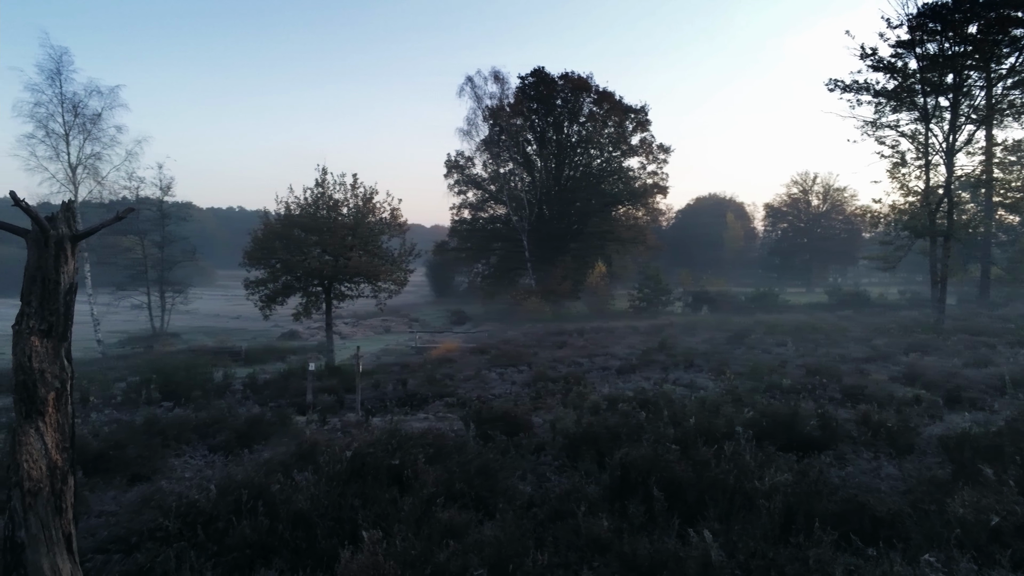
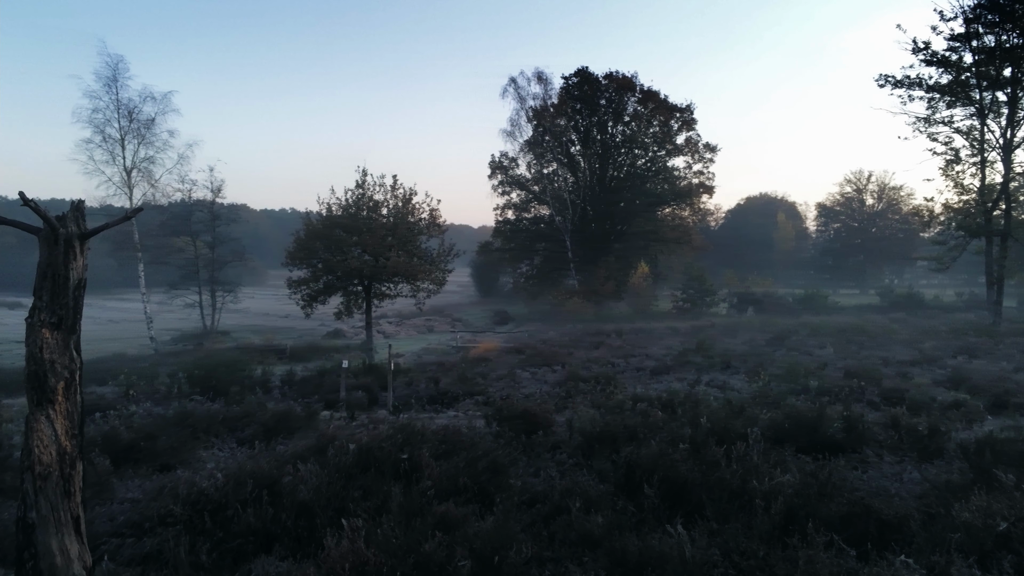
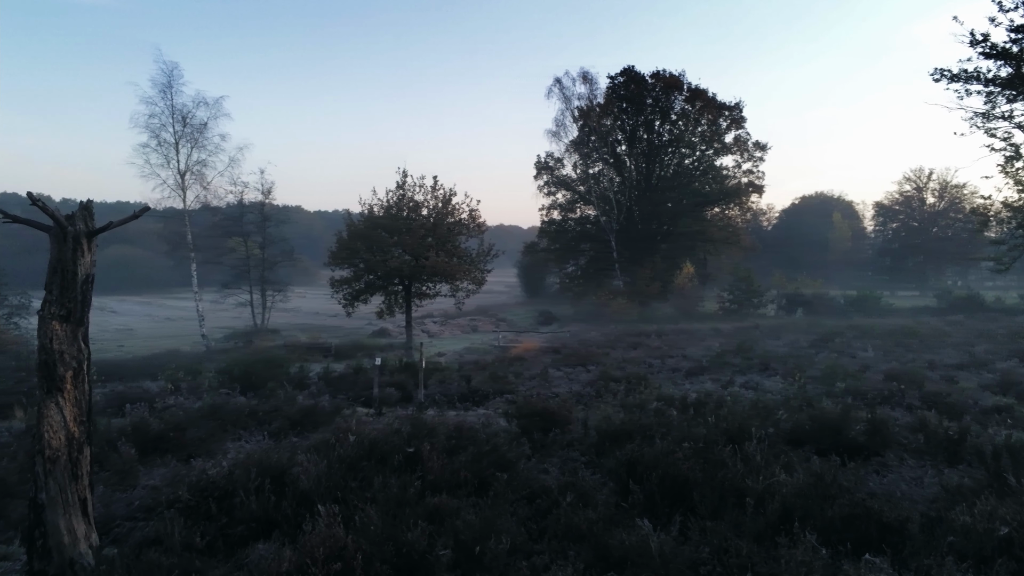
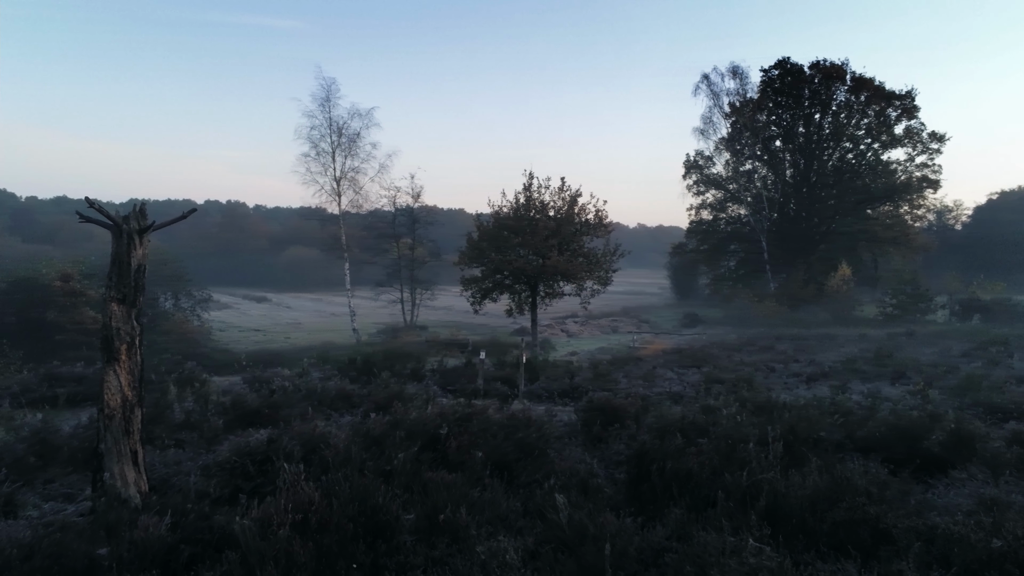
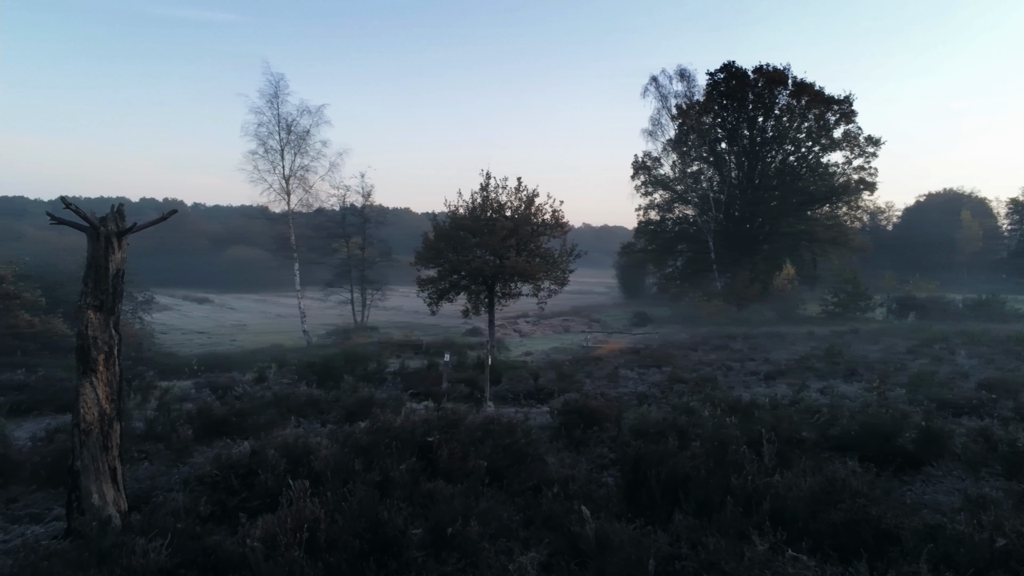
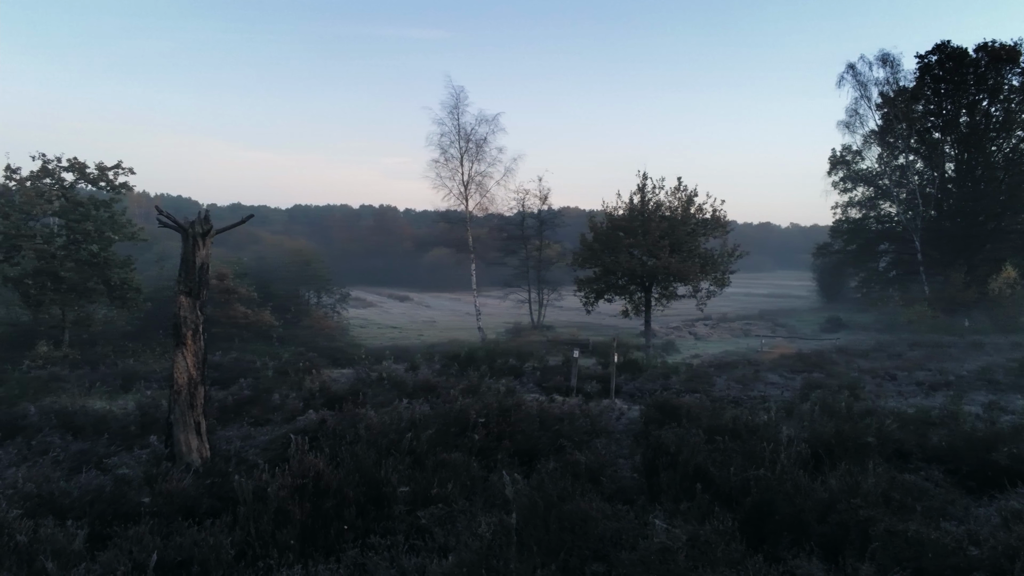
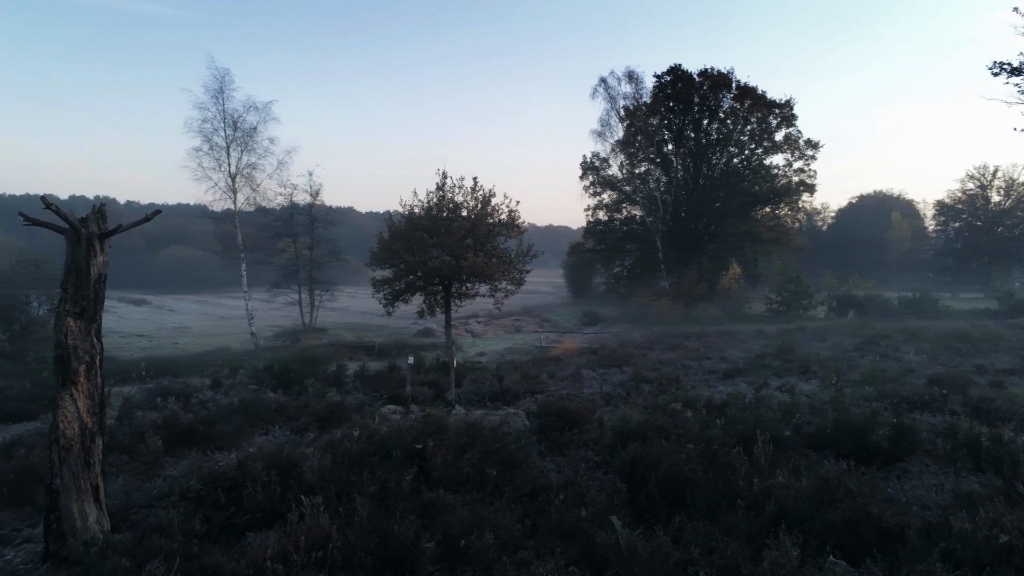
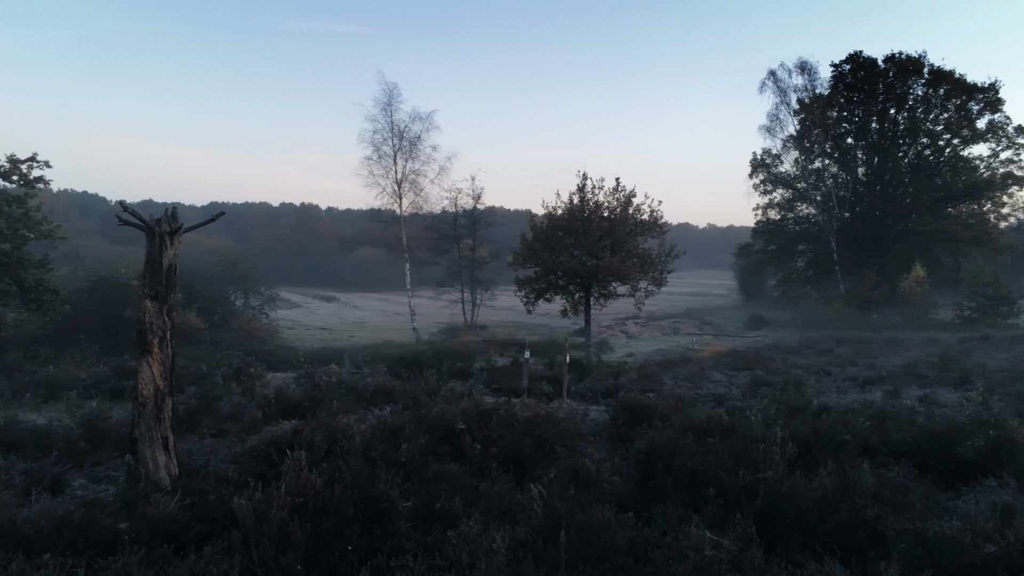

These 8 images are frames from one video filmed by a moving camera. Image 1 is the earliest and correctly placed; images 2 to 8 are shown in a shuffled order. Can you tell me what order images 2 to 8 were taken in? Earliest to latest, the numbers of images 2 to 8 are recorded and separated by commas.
2, 3, 7, 5, 4, 8, 6
